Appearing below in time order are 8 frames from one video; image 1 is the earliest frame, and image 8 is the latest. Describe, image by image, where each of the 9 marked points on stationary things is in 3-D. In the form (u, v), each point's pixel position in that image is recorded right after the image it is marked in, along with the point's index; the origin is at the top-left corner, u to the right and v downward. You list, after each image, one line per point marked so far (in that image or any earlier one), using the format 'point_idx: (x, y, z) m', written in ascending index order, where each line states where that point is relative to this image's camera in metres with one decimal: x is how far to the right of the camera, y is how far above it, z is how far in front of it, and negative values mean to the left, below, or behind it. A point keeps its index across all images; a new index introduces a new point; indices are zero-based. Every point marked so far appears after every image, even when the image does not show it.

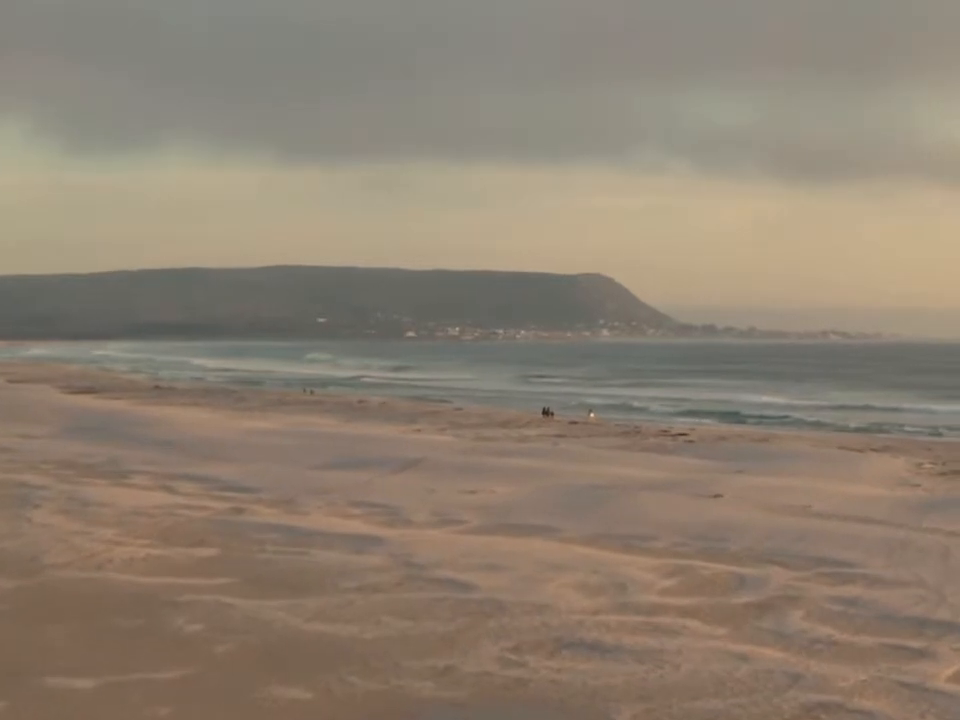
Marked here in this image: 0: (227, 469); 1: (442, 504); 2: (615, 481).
0: (-4.6, -2.0, +18.8) m
1: (-0.5, -1.7, +12.0) m
2: (+1.6, -1.4, +11.9) m
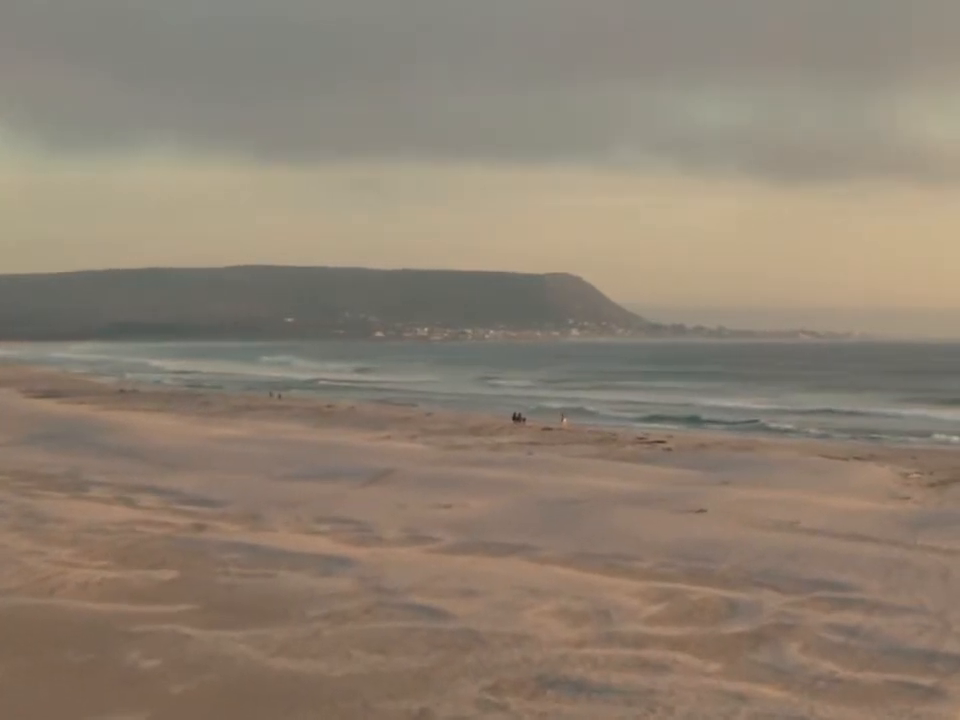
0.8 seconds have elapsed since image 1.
0: (-5.1, -2.1, +18.2) m
1: (-0.8, -1.8, +11.5) m
2: (+1.3, -1.5, +11.4) m
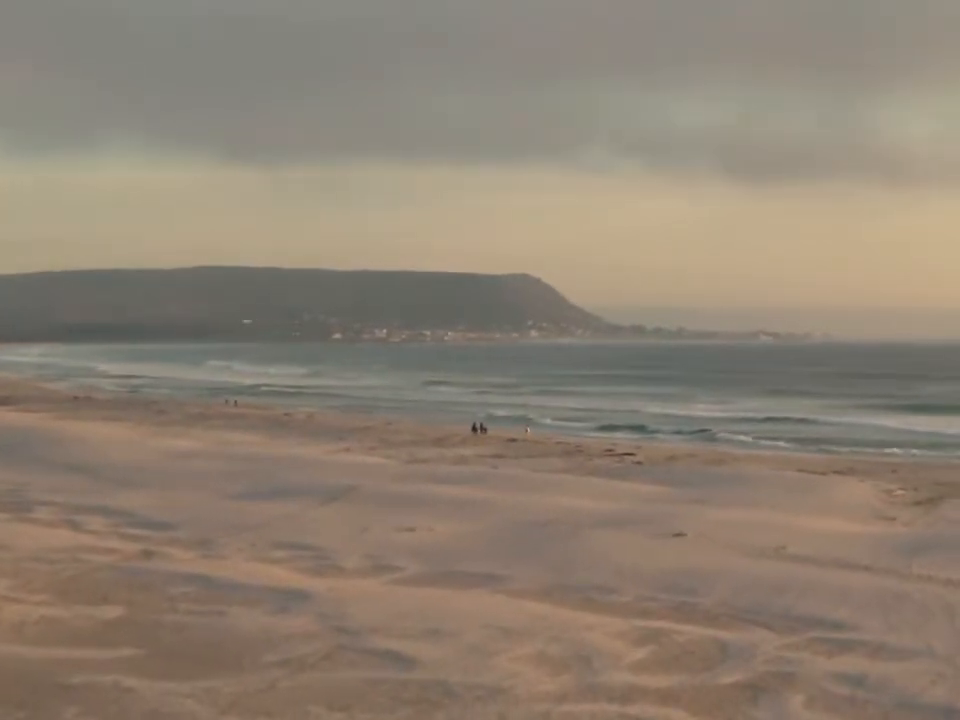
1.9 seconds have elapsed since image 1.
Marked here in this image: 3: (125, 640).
0: (-5.8, -2.3, +17.4) m
1: (-1.1, -2.0, +10.9) m
2: (+0.9, -1.7, +10.9) m
3: (-3.0, -2.3, +8.5) m
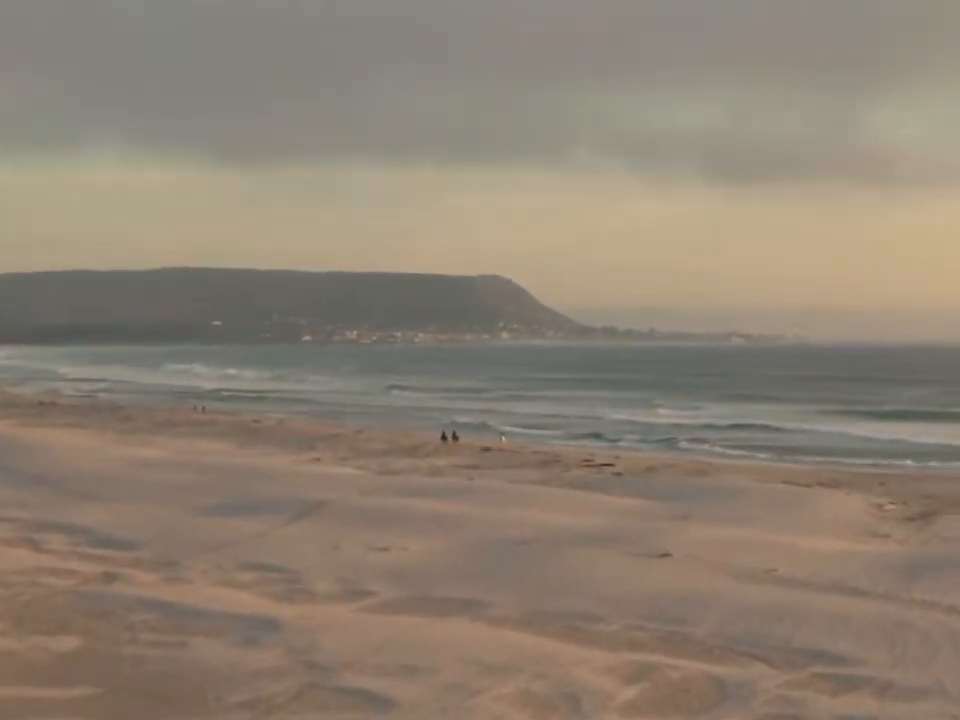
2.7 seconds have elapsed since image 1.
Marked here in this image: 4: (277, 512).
0: (-6.2, -2.5, +16.8) m
1: (-1.3, -2.1, +10.4) m
2: (+0.7, -1.8, +10.5) m
3: (-3.1, -2.5, +8.0) m
4: (-2.9, -2.2, +14.7) m
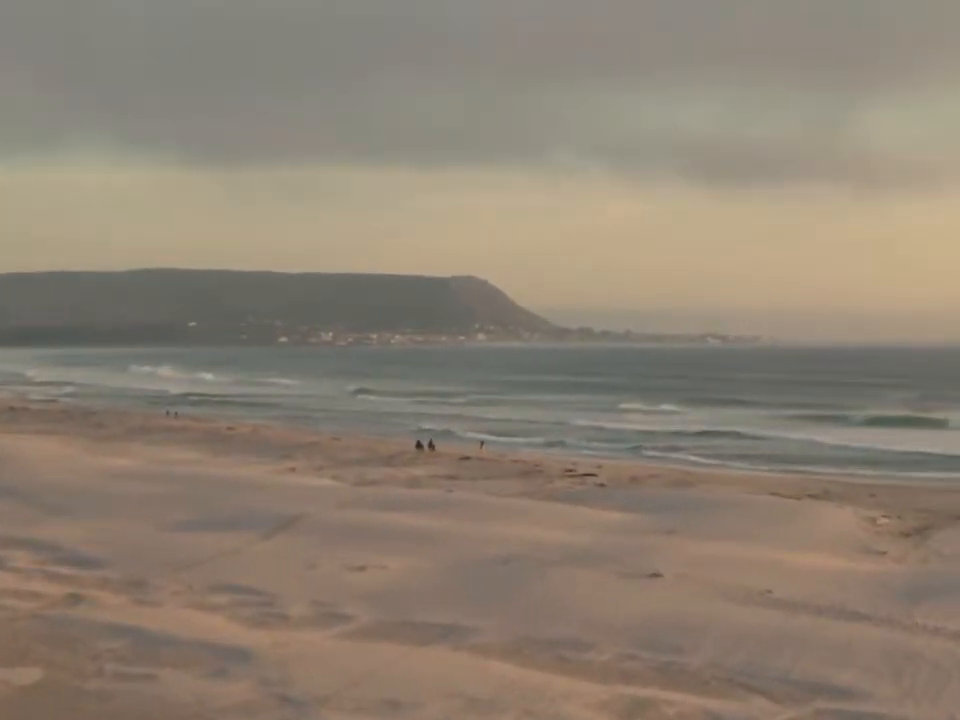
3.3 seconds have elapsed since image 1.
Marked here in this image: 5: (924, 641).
0: (-6.5, -2.7, +16.3) m
1: (-1.5, -2.2, +10.0) m
2: (+0.5, -1.9, +10.1) m
3: (-3.2, -2.6, +7.6) m
4: (-3.2, -2.3, +14.2) m
5: (+2.8, -1.8, +6.5) m
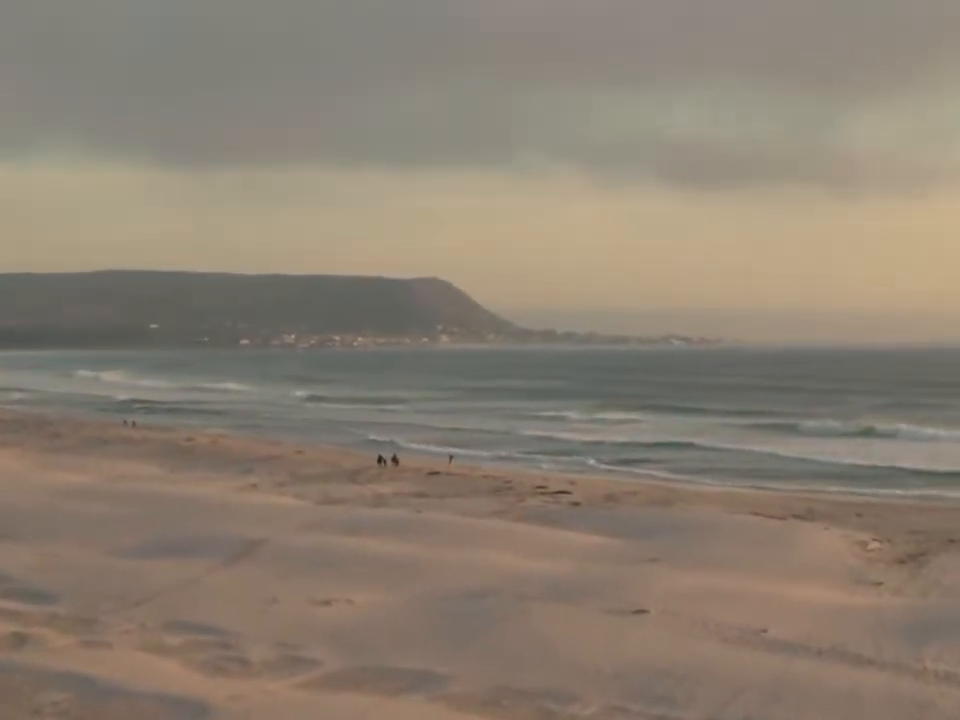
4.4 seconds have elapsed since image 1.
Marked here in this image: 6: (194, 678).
0: (-7.0, -3.0, +15.5) m
1: (-1.8, -2.5, +9.4) m
2: (+0.2, -2.1, +9.6) m
3: (-3.4, -2.8, +6.9) m
4: (-3.6, -2.6, +13.5) m
5: (+2.7, -1.9, +6.0) m
6: (-2.3, -2.6, +8.4) m
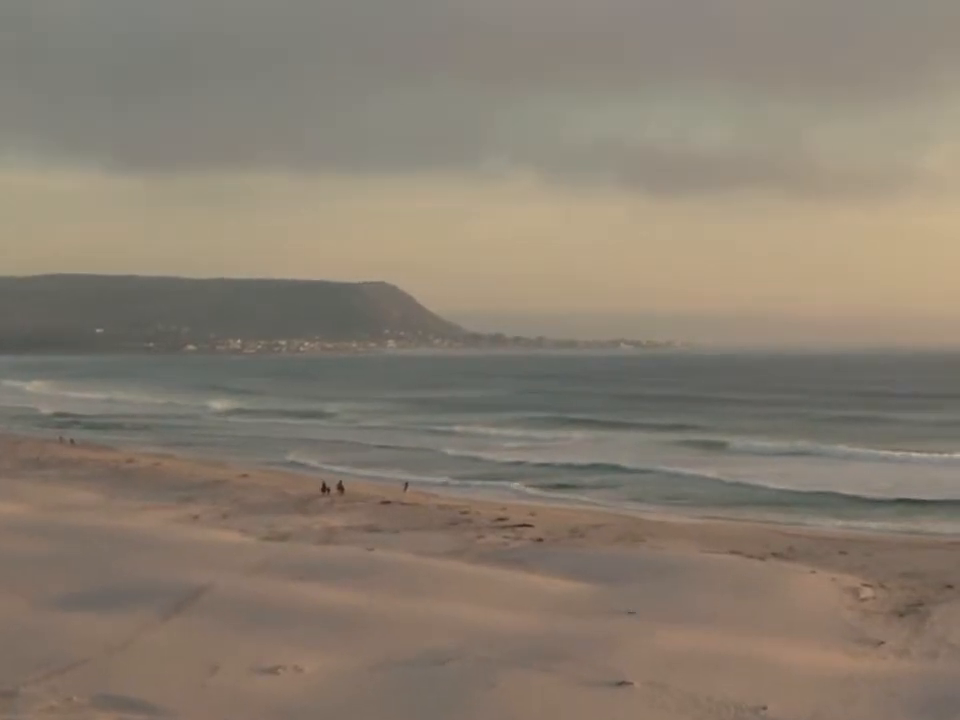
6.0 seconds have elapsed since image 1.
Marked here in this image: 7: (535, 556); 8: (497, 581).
0: (-7.5, -3.5, +14.2) m
1: (-2.1, -2.8, +8.4) m
2: (-0.1, -2.4, +8.7) m
3: (-3.6, -3.3, +5.8) m
4: (-4.1, -3.0, +12.5) m
5: (+2.5, -2.2, +5.3) m
6: (-2.6, -3.0, +7.4) m
7: (+0.6, -2.3, +12.0) m
8: (+0.2, -2.4, +11.0) m
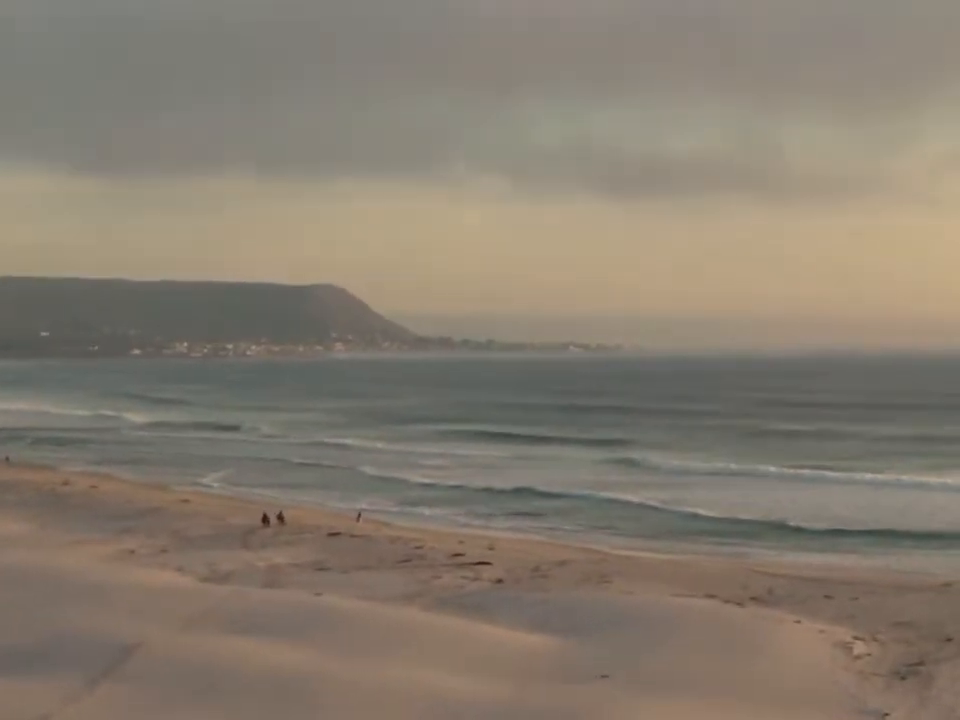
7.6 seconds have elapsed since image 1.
0: (-8.1, -4.0, +13.0) m
1: (-2.4, -3.2, +7.4) m
2: (-0.4, -2.8, +7.9) m
3: (-3.7, -3.7, +4.8) m
4: (-4.6, -3.4, +11.4) m
5: (+2.4, -2.5, +4.6) m
6: (-2.8, -3.4, +6.4) m
7: (+0.2, -2.6, +11.2) m
8: (-0.2, -2.7, +10.1) m
